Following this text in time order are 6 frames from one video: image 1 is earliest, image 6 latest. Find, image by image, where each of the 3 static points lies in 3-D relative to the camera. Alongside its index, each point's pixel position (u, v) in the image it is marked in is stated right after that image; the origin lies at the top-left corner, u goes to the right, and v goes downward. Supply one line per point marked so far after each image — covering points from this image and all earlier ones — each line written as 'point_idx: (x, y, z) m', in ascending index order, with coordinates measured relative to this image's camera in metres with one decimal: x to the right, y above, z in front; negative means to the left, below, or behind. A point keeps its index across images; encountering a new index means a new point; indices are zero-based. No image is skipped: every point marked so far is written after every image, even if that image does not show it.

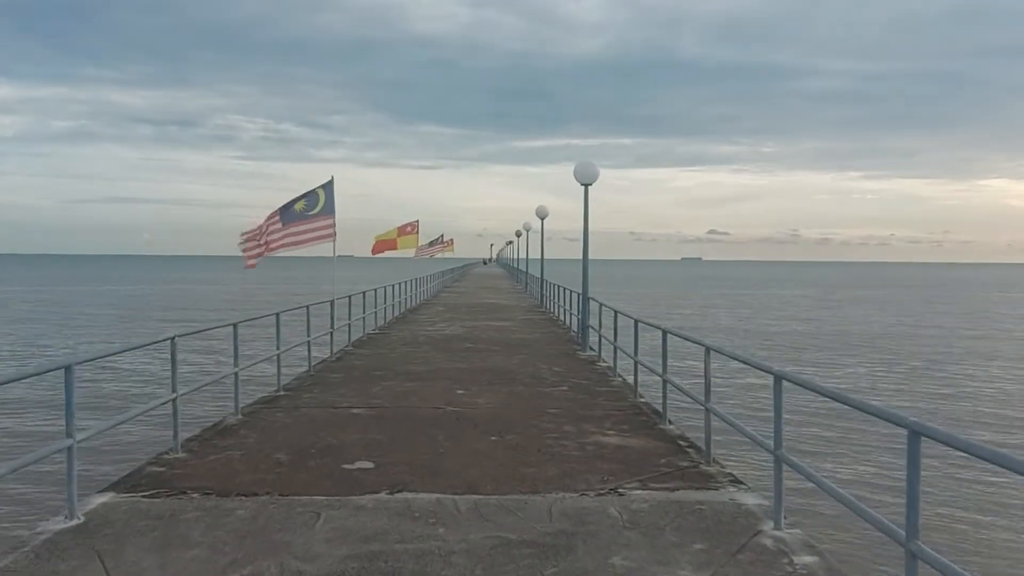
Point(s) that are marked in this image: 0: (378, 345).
0: (-2.7, -1.1, +15.0) m
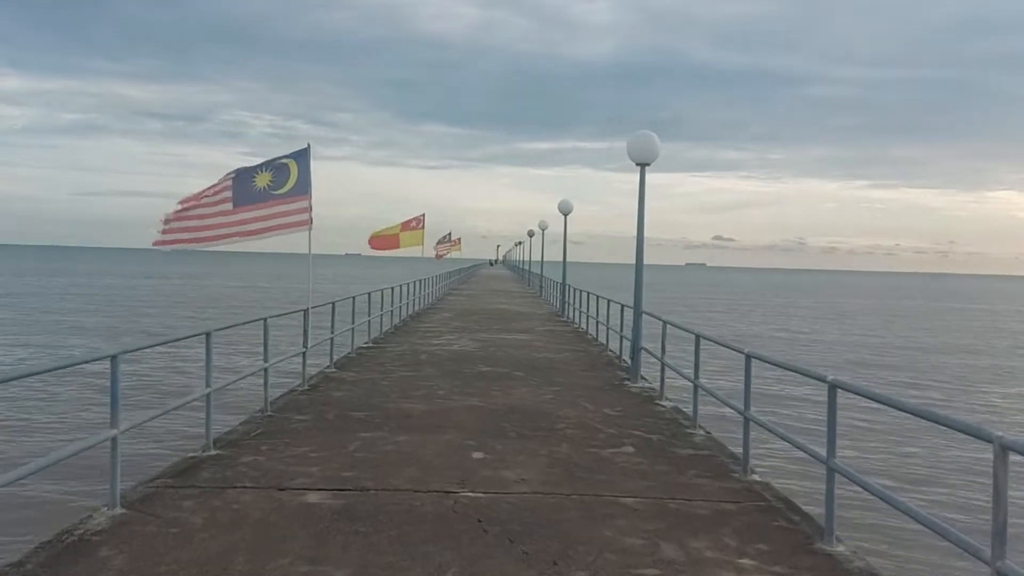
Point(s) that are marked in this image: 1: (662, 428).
0: (-2.2, -1.2, +11.7) m
1: (+1.6, -1.5, +8.0) m
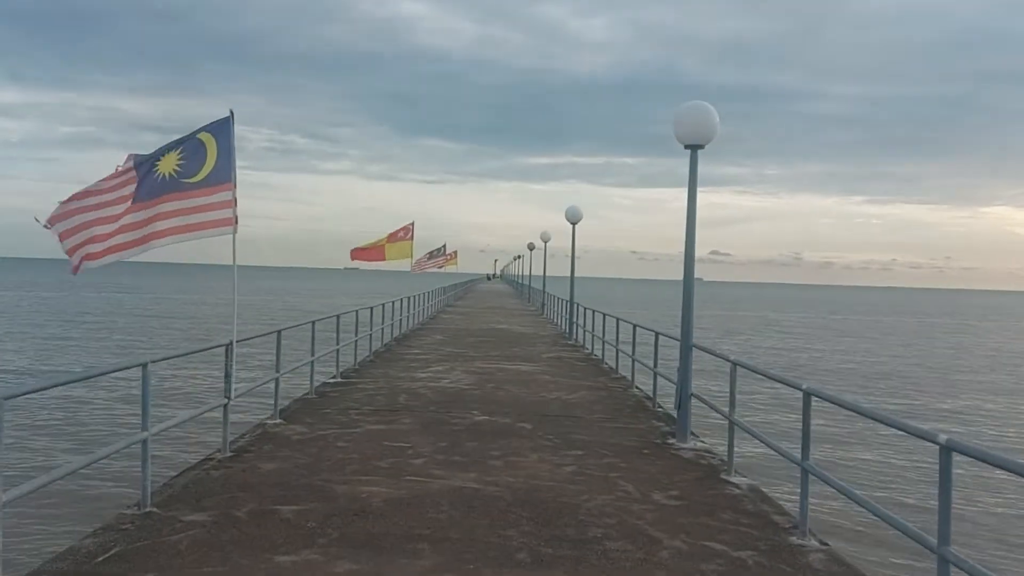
0: (-2.2, -1.5, +8.9) m
1: (+1.6, -1.7, +5.2) m
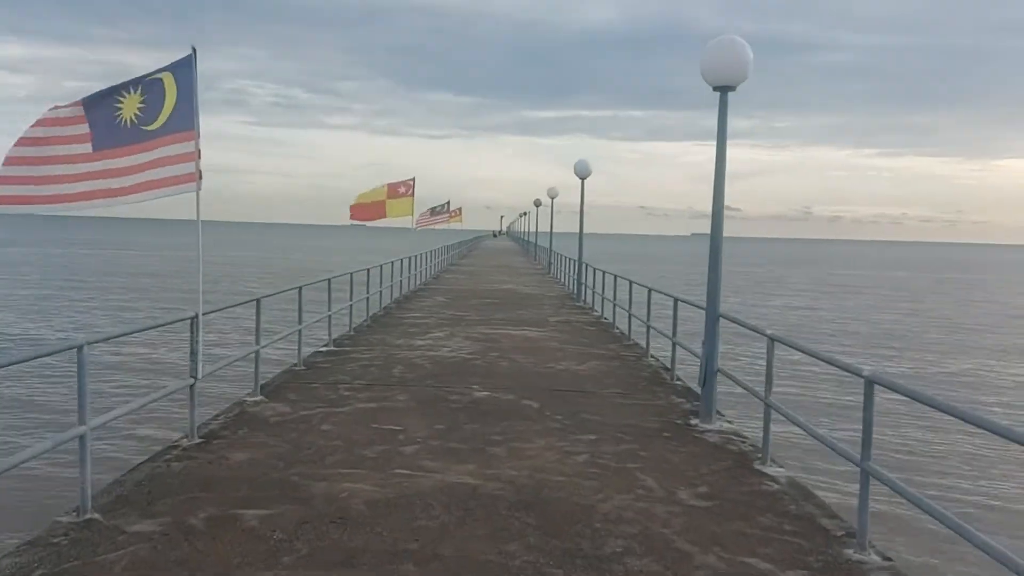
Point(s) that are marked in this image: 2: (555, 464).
0: (-2.1, -1.1, +8.1) m
1: (+1.7, -1.5, +4.4) m
2: (+0.3, -1.3, +5.8) m
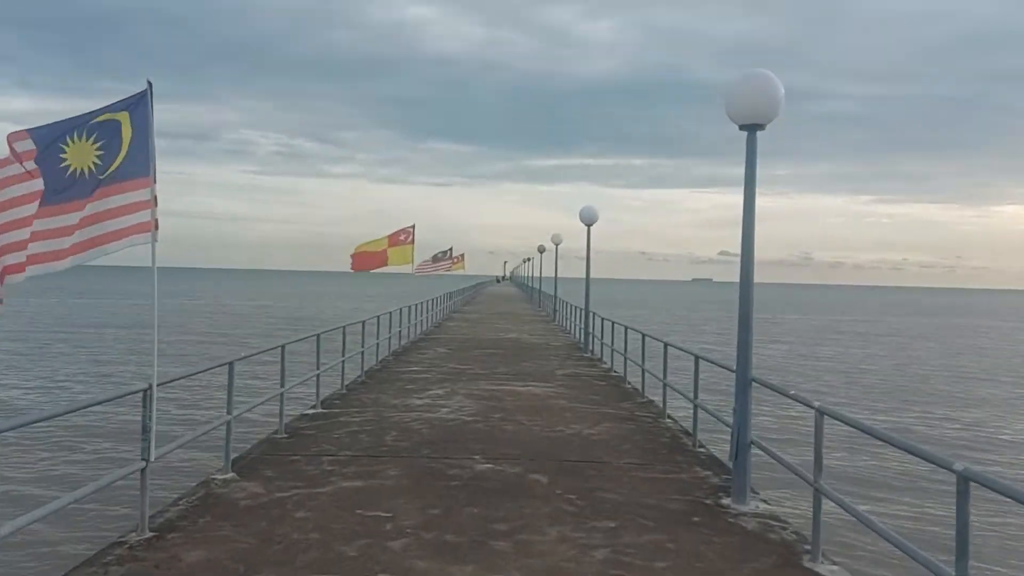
0: (-2.1, -1.7, +7.2) m
1: (+1.7, -1.8, +3.5) m
2: (+0.4, -1.8, +4.9) m
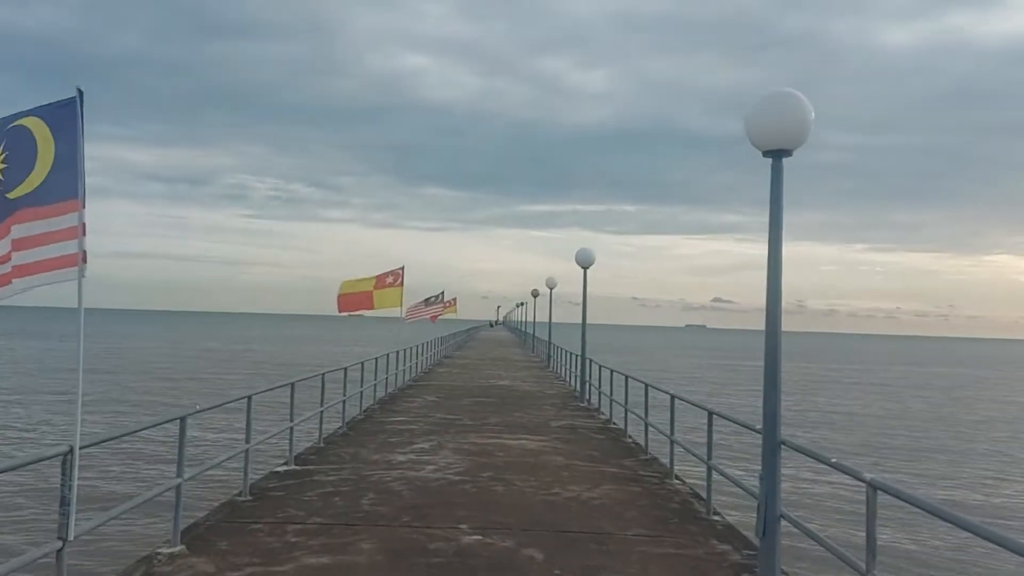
0: (-2.2, -2.0, +6.3) m
1: (+1.7, -2.0, +2.6) m
2: (+0.3, -2.0, +4.0) m
